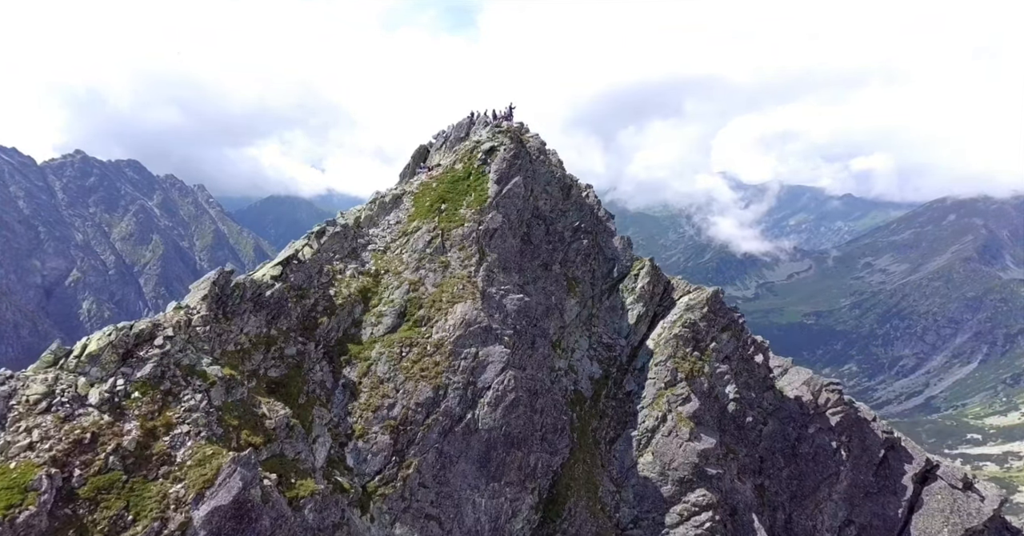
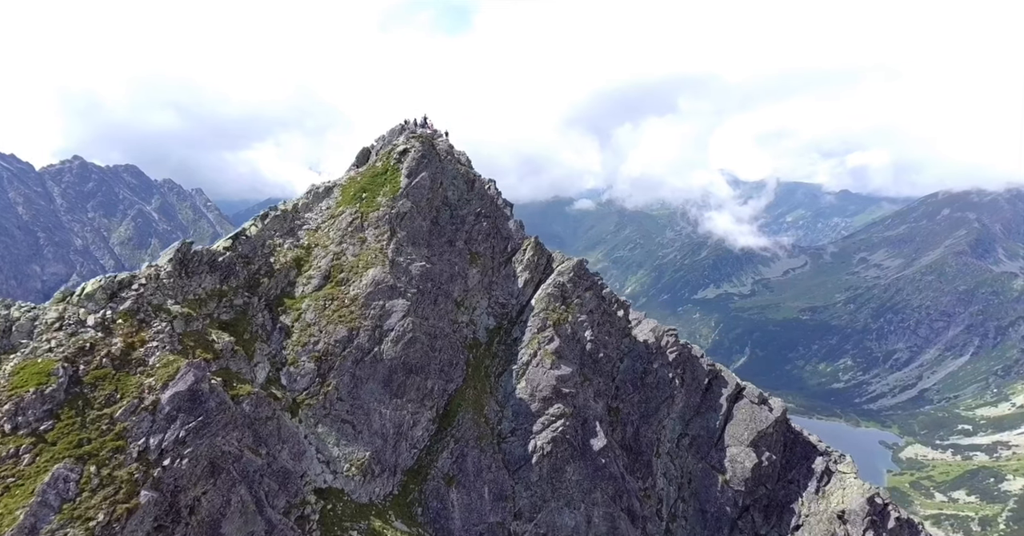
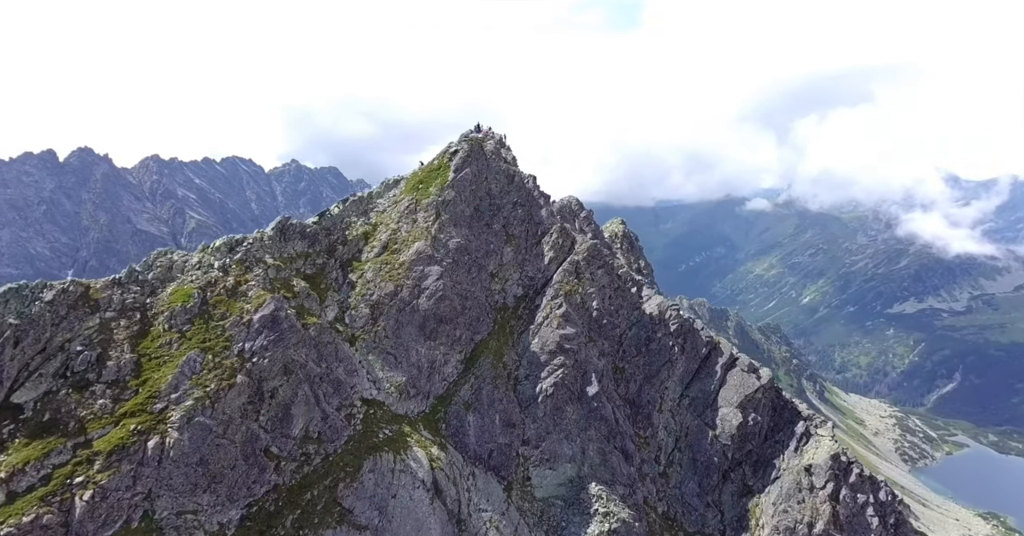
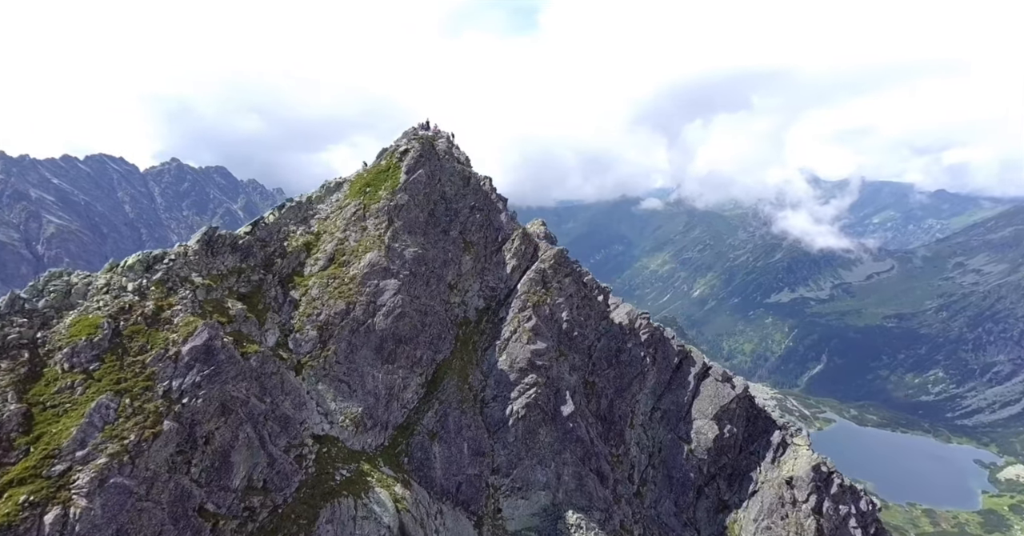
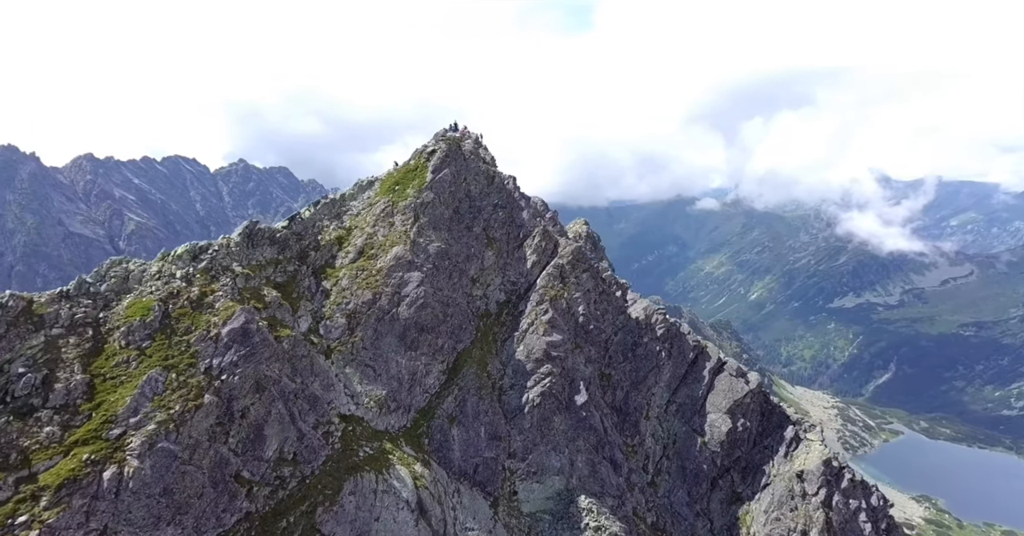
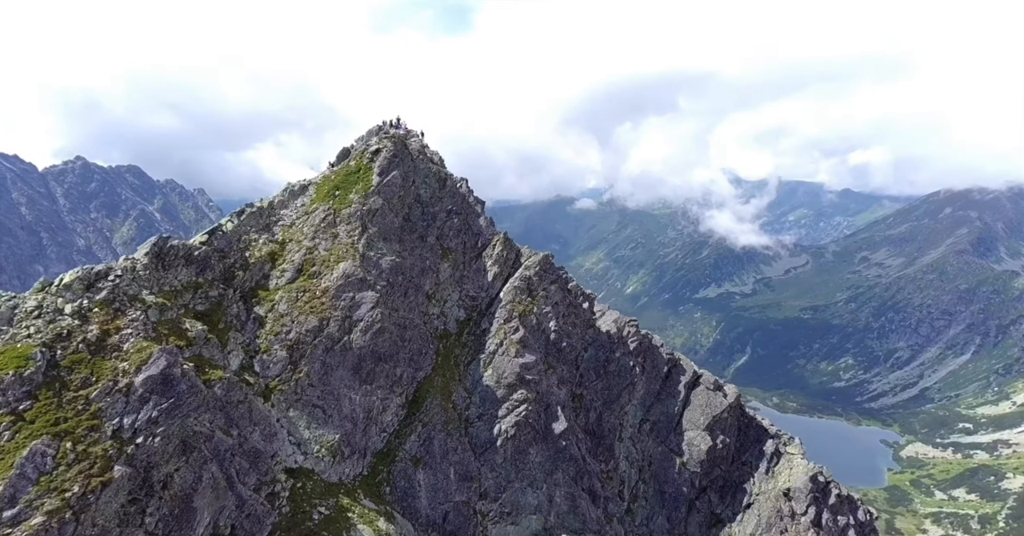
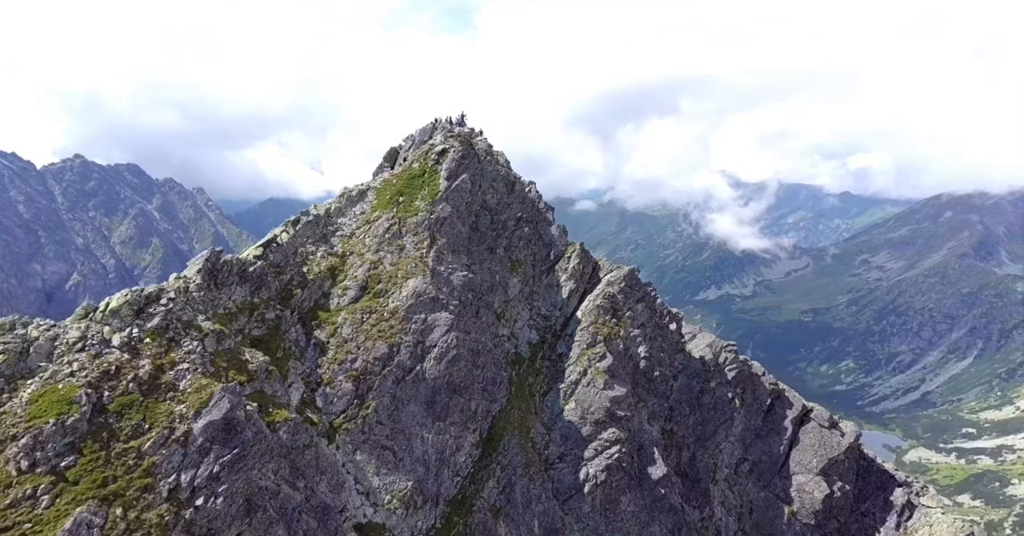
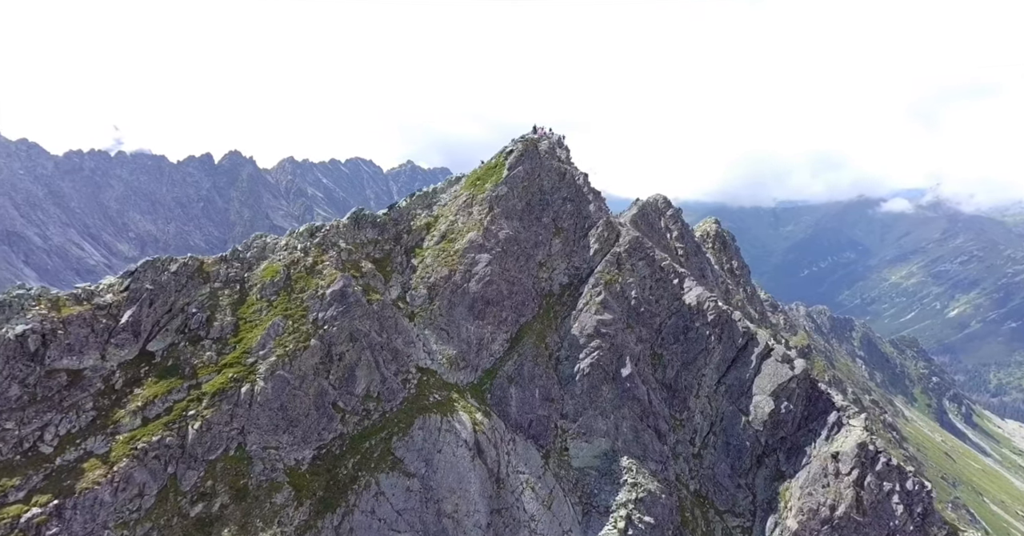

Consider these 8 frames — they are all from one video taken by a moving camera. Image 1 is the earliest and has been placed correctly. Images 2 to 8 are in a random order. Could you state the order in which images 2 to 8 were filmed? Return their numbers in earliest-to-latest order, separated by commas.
7, 2, 6, 4, 5, 3, 8
